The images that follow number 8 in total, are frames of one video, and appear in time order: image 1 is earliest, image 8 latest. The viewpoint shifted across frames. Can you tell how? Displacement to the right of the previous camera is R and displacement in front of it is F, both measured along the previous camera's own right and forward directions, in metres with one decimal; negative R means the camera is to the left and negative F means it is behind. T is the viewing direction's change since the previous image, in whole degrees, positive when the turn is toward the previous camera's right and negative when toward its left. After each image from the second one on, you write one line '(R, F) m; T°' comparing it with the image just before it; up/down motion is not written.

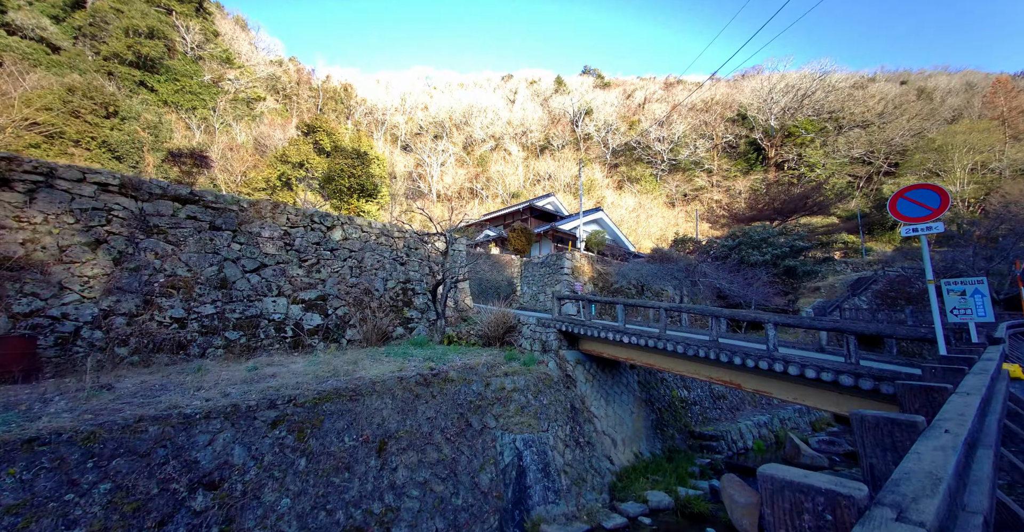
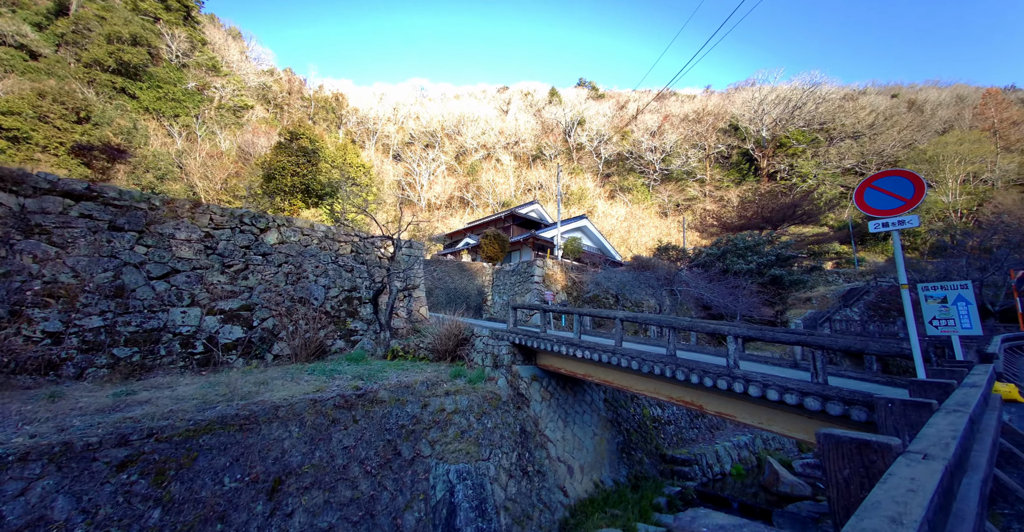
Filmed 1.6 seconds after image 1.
(+0.8, +0.7) m; 0°
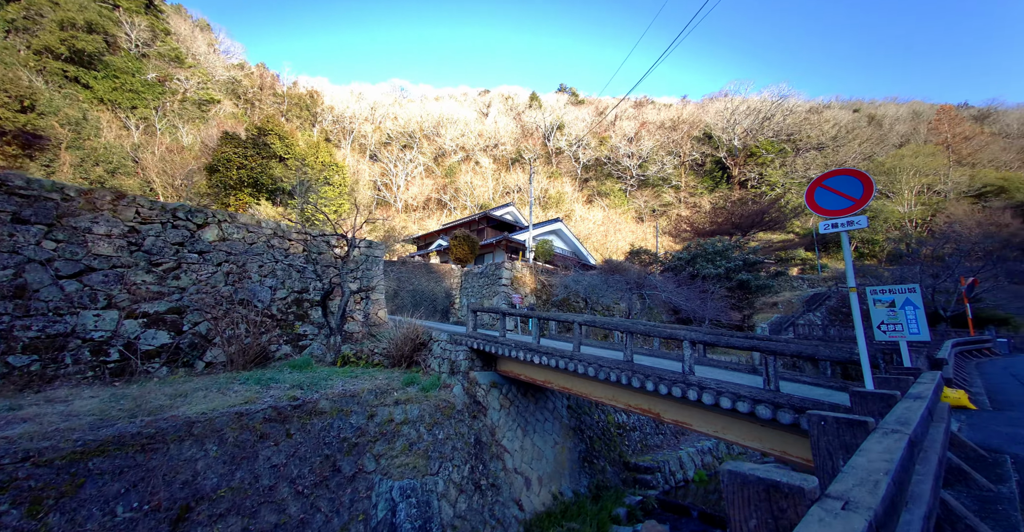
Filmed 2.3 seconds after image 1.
(+0.3, +0.3) m; +3°
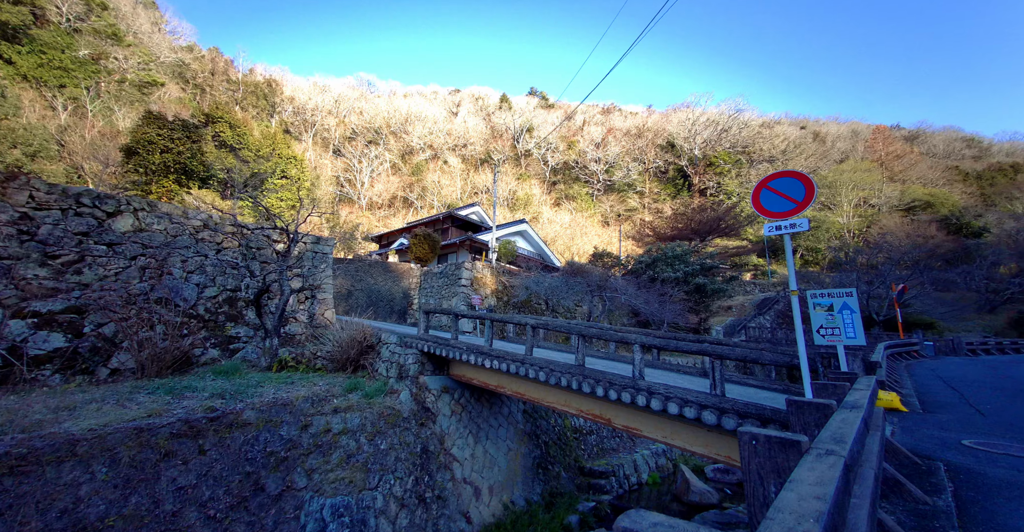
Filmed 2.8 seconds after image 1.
(+0.2, +0.2) m; +5°
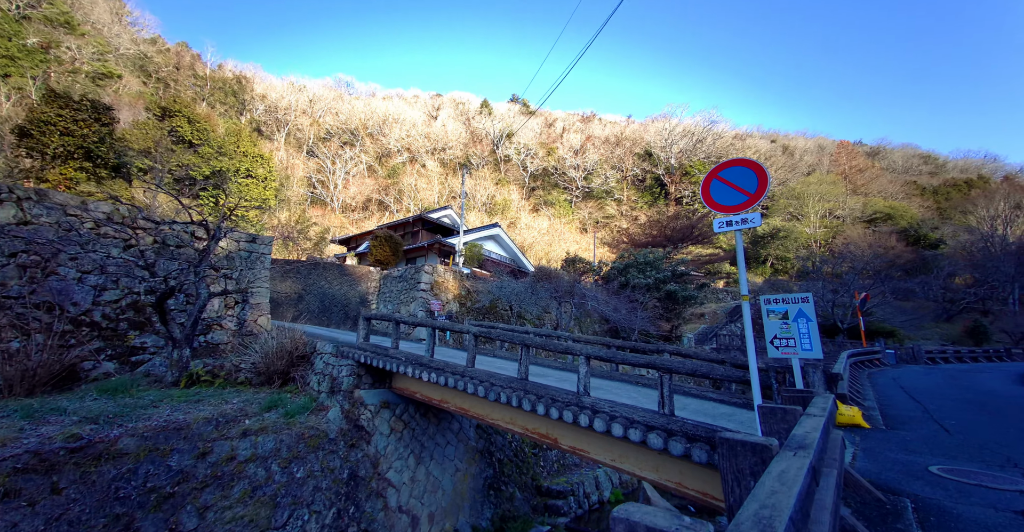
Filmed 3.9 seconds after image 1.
(+0.4, +0.5) m; +3°
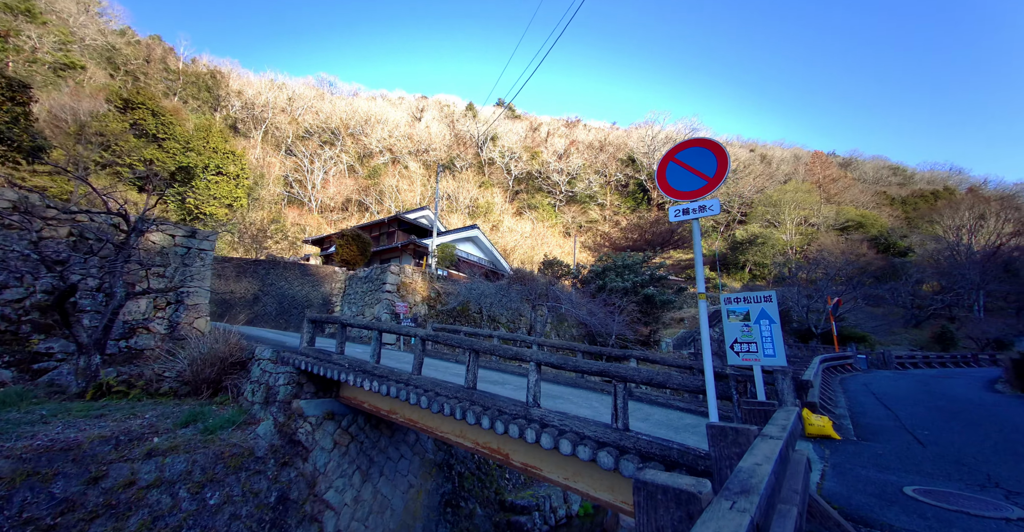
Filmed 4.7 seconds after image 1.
(+0.3, +0.4) m; +2°
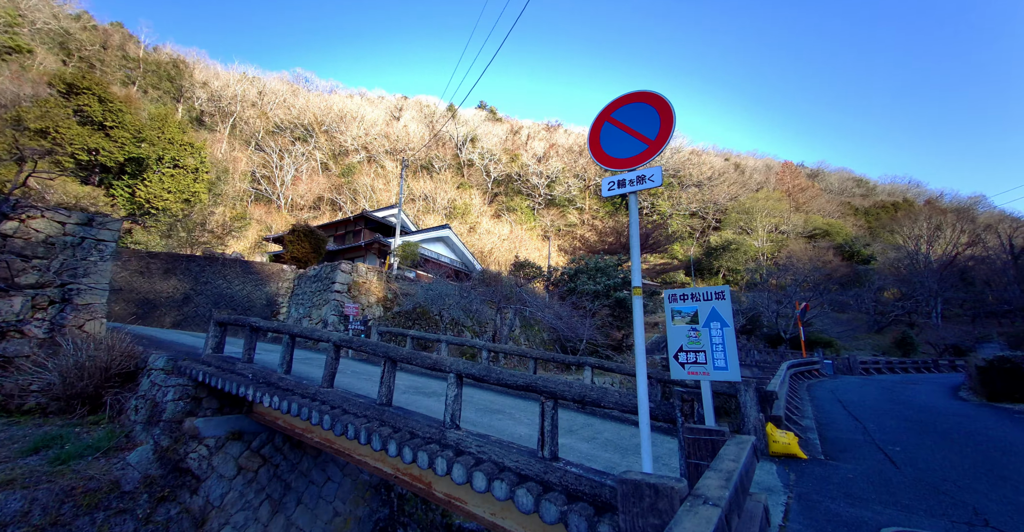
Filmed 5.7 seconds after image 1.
(+0.4, +0.6) m; +3°
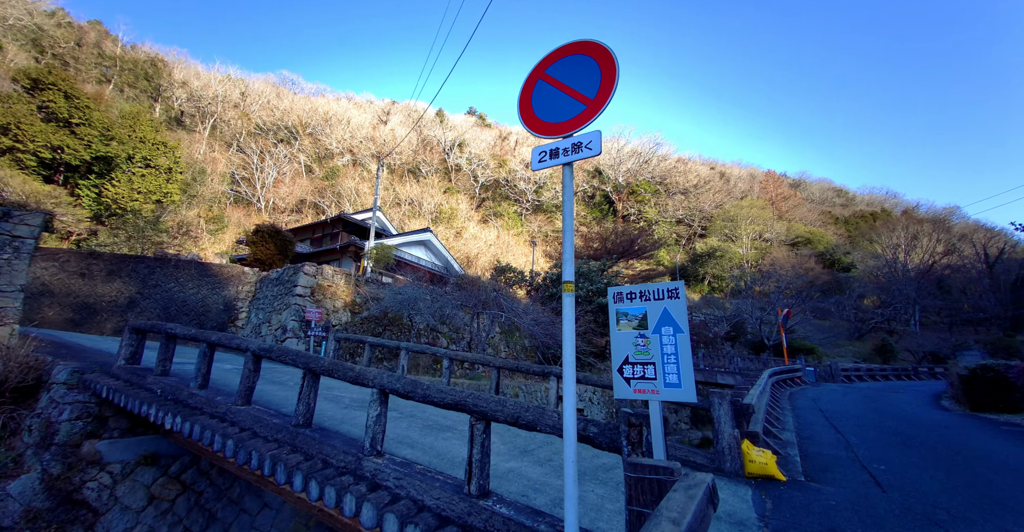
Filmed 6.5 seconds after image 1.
(+0.3, +0.4) m; +2°
